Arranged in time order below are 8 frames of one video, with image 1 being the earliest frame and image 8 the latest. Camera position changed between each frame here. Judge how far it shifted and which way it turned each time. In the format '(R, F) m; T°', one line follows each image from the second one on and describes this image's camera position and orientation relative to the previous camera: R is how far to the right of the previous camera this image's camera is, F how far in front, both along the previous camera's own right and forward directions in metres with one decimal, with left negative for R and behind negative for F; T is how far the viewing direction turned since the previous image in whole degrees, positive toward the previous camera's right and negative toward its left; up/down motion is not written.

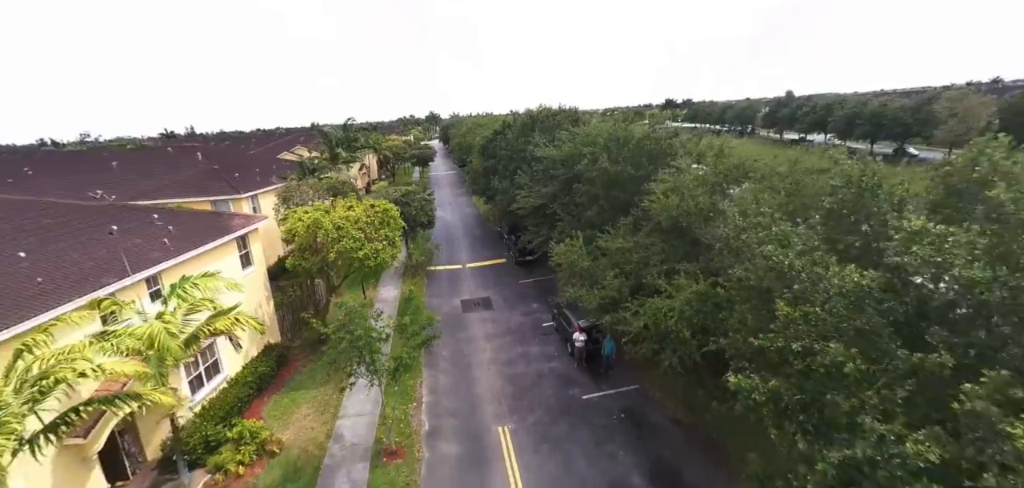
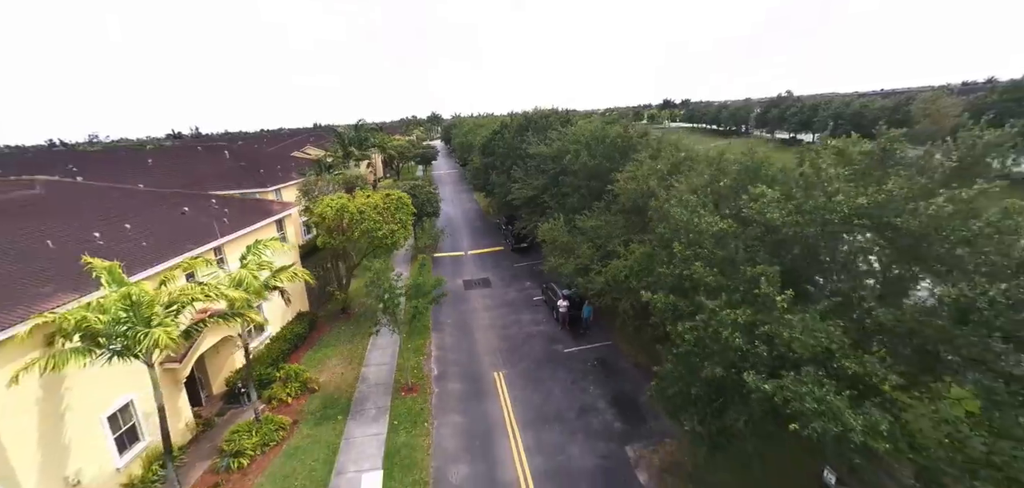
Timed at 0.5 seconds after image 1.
(+0.3, -3.0) m; 0°
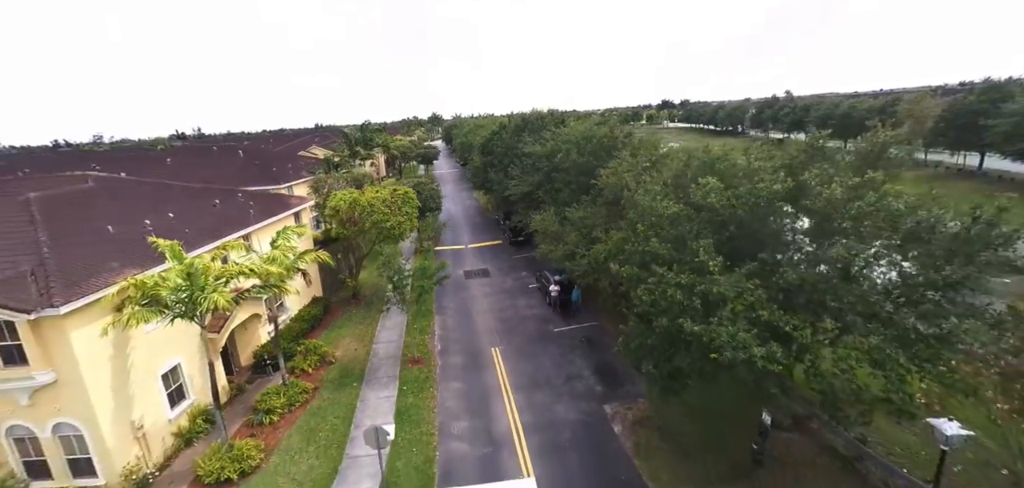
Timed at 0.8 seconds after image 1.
(+0.2, -1.9) m; 0°
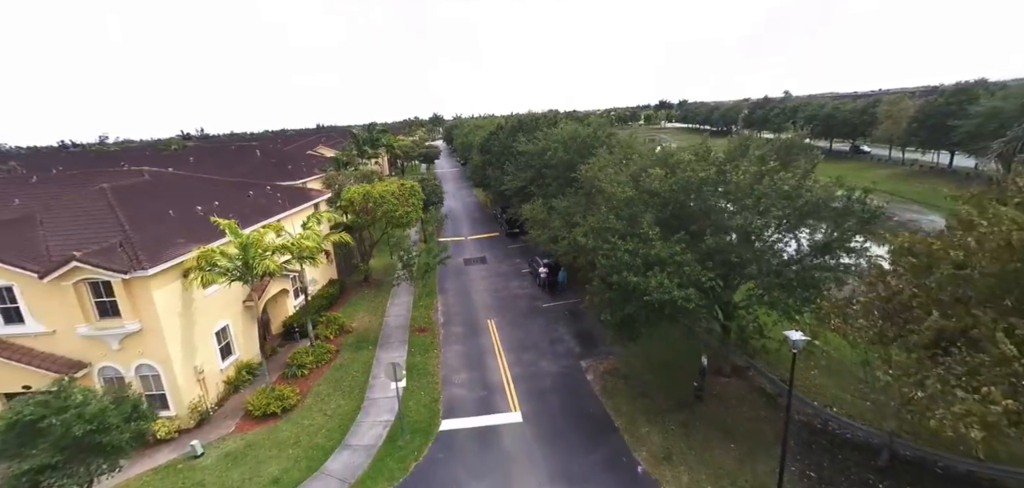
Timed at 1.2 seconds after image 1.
(+0.3, -2.7) m; 0°
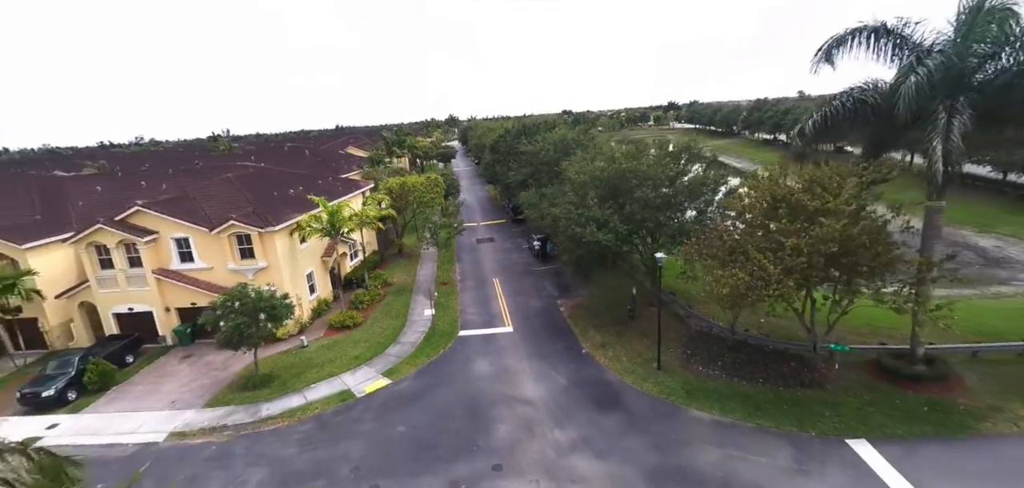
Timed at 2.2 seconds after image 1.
(+0.9, -6.8) m; -2°
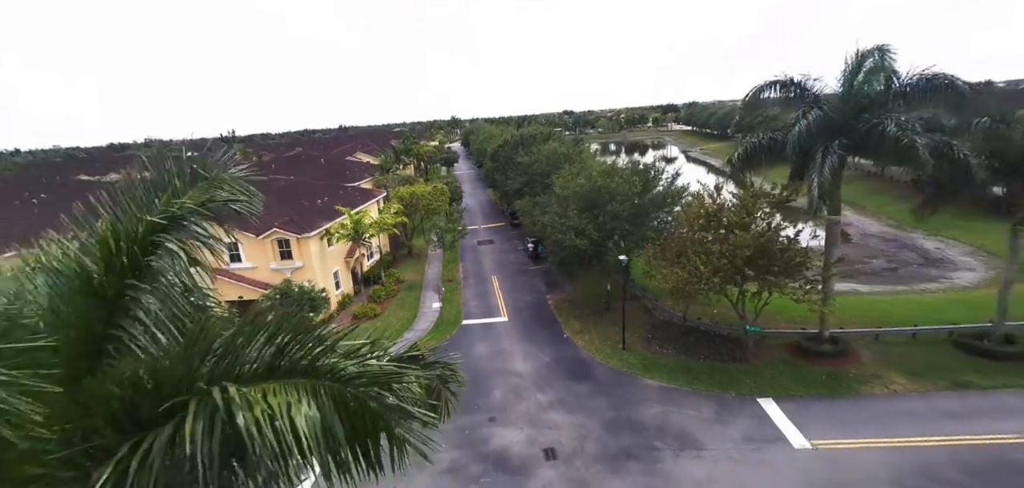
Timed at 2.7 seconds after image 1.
(+0.4, -3.9) m; 0°
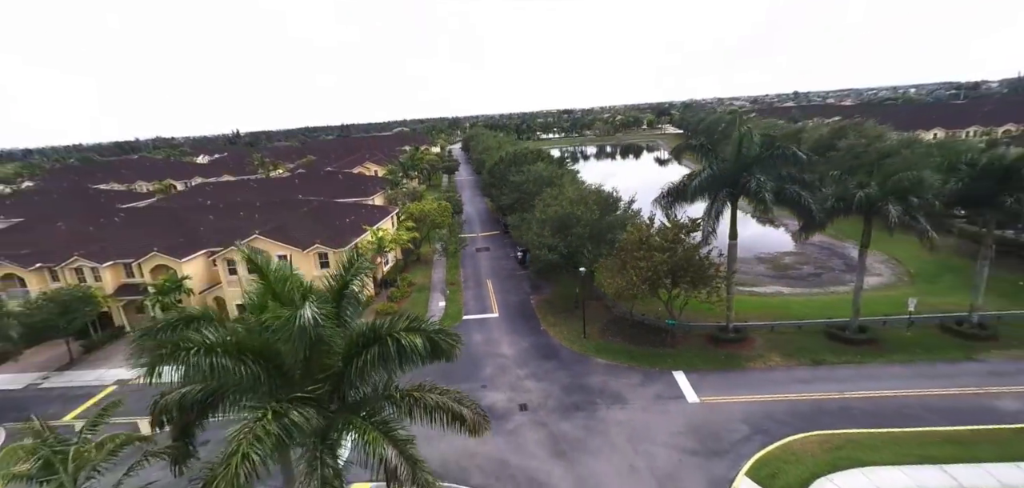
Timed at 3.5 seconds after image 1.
(+0.7, -6.5) m; 0°
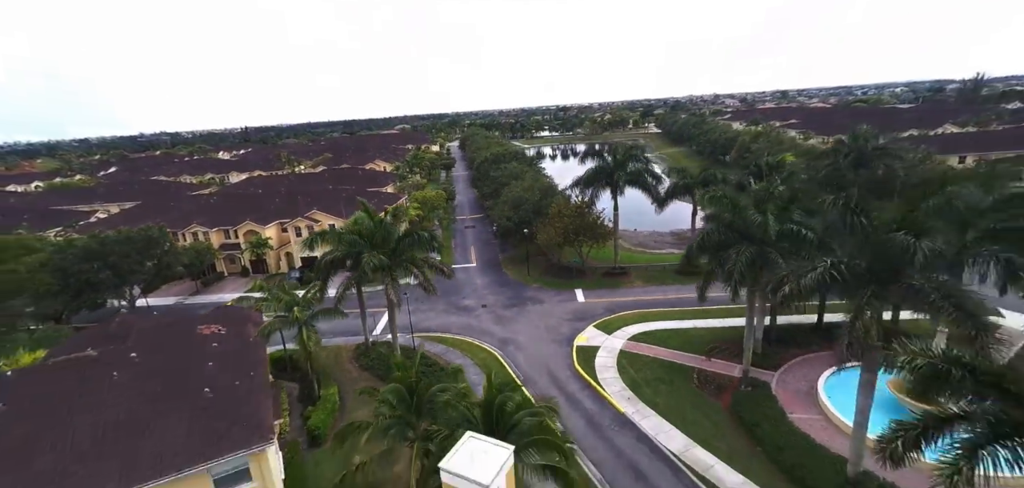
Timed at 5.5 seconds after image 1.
(+2.8, -15.1) m; 0°
